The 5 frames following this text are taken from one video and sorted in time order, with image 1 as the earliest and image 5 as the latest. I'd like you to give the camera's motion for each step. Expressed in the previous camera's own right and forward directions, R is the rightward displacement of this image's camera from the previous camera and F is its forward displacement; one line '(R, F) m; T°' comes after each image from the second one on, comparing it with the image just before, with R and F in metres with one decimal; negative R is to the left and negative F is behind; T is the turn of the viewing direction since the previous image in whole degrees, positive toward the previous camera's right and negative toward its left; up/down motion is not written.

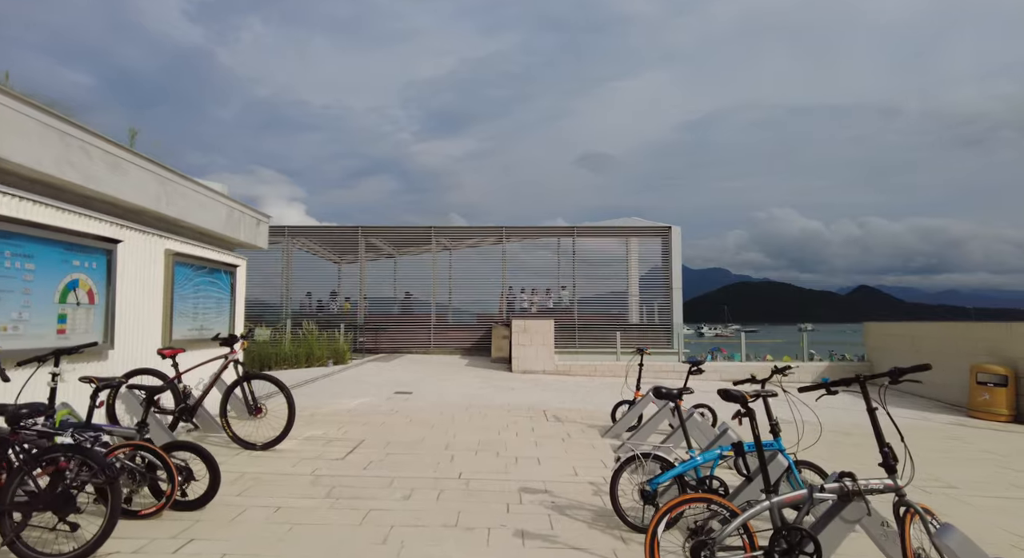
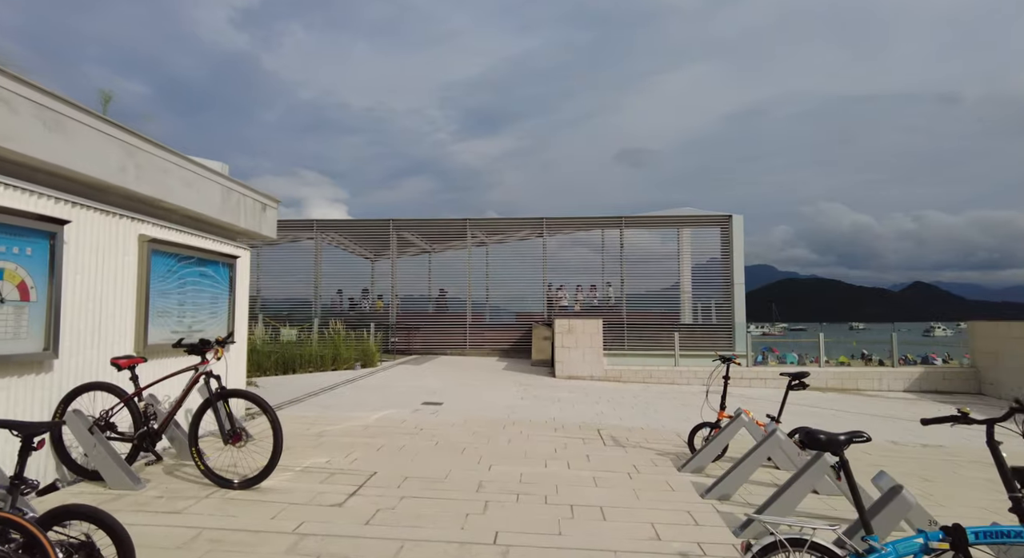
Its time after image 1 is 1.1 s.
(-0.1, +1.4) m; -4°
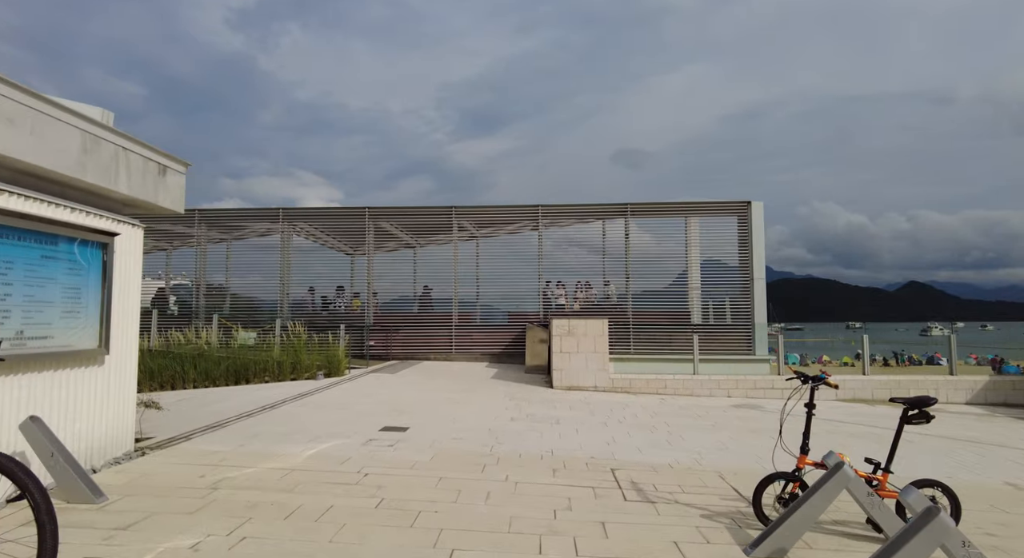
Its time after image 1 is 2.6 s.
(+0.1, +1.9) m; 0°
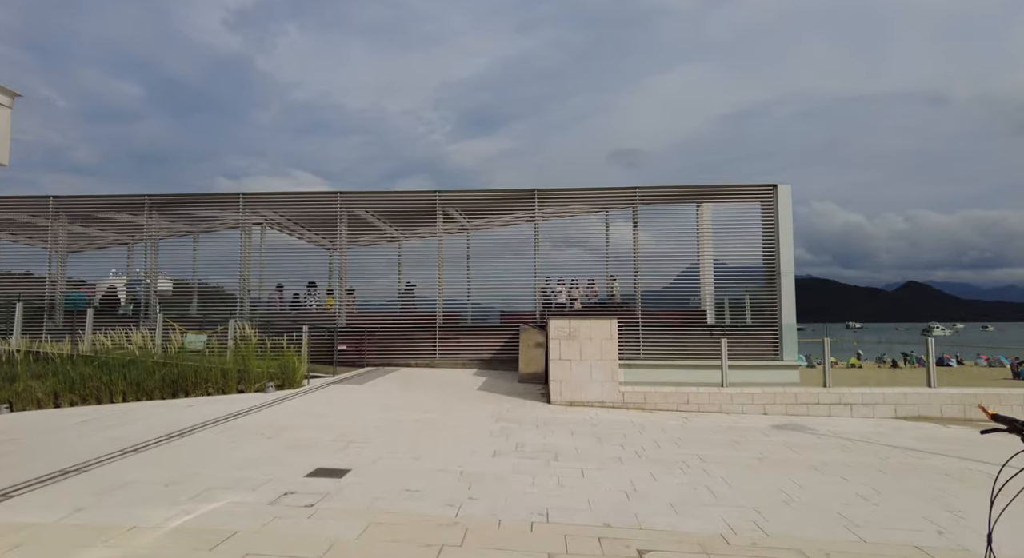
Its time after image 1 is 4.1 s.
(+0.2, +1.8) m; 0°
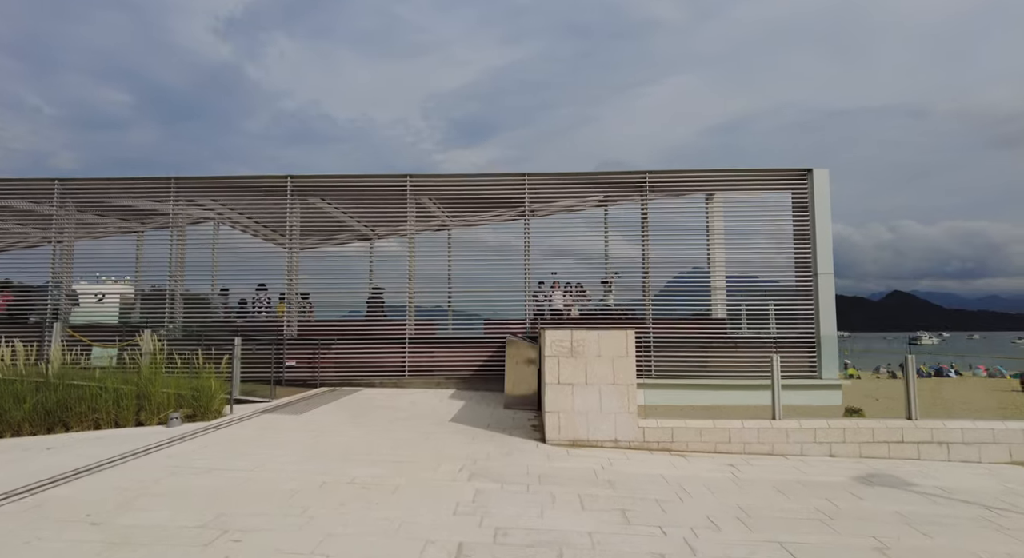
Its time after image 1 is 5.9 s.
(+0.1, +2.1) m; +1°
